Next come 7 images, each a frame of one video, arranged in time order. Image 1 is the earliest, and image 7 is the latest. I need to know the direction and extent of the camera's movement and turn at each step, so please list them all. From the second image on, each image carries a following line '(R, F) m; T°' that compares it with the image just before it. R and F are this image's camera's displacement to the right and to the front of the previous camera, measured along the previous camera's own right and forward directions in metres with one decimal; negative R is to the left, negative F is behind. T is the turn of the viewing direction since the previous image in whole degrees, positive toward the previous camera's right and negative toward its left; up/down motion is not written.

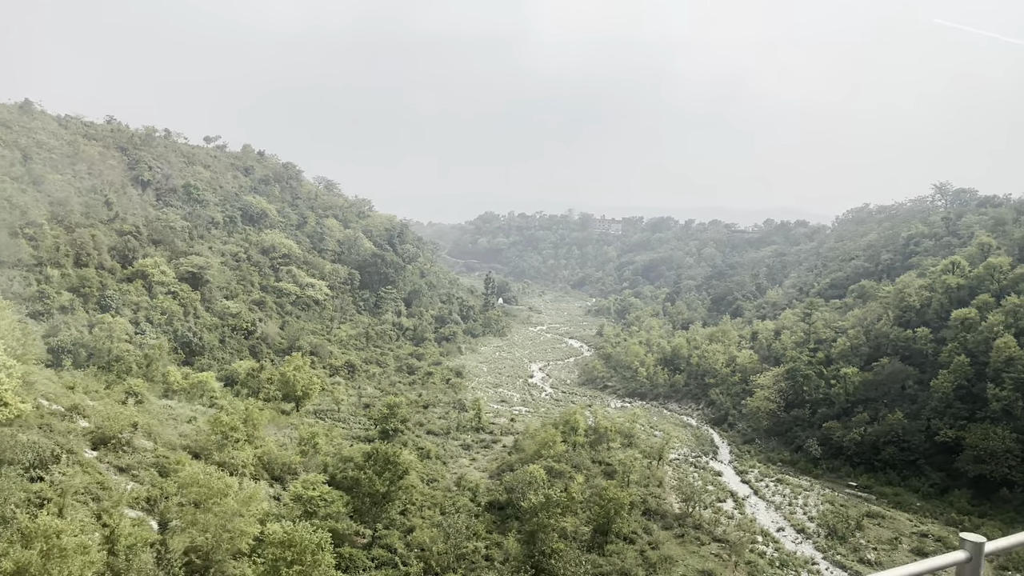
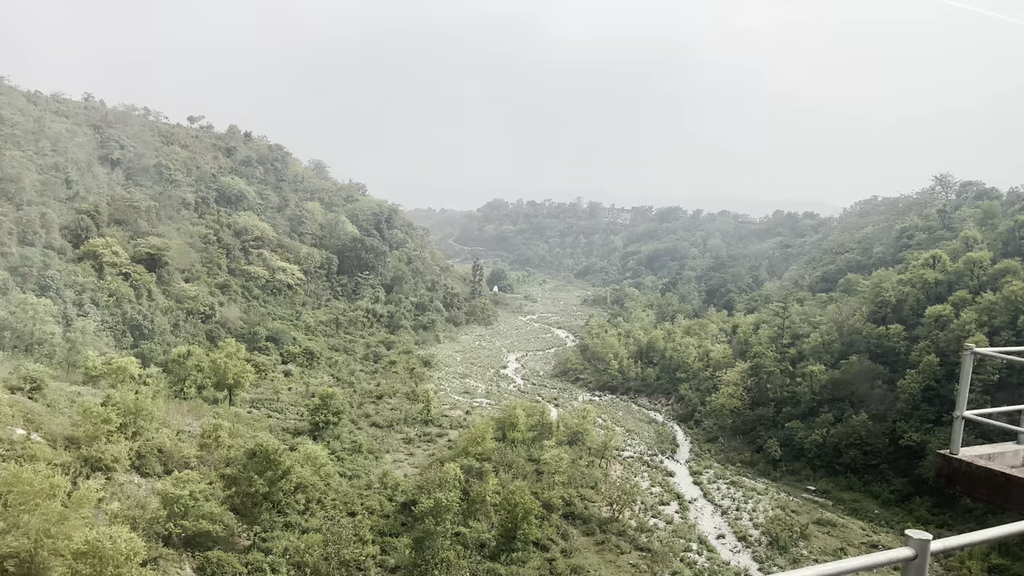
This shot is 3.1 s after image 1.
(+2.1, +0.9) m; -1°
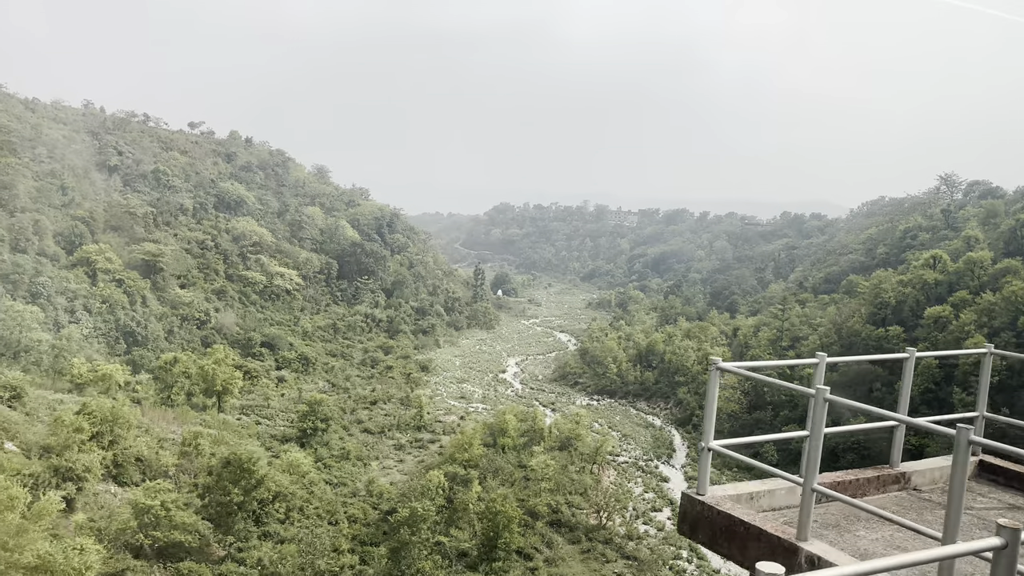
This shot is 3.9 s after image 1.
(+0.6, +0.2) m; -1°
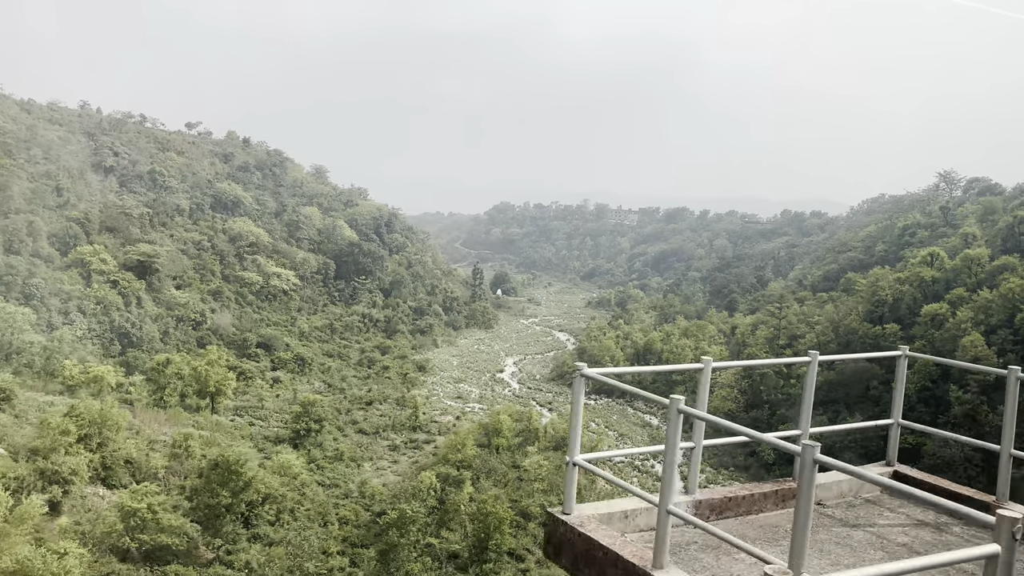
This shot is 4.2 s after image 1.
(+0.2, +0.1) m; 0°
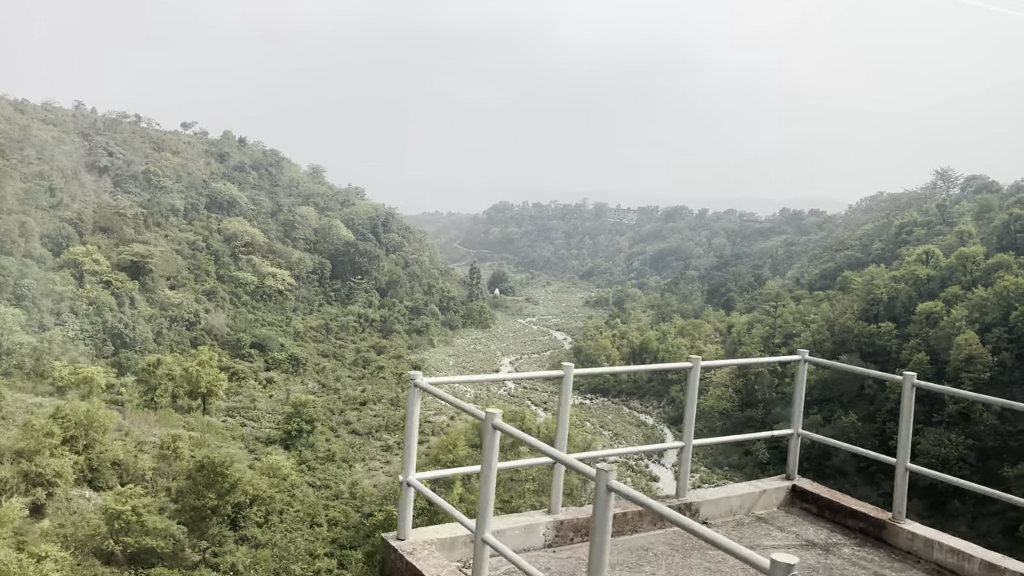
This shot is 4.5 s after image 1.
(+0.2, +0.1) m; 0°
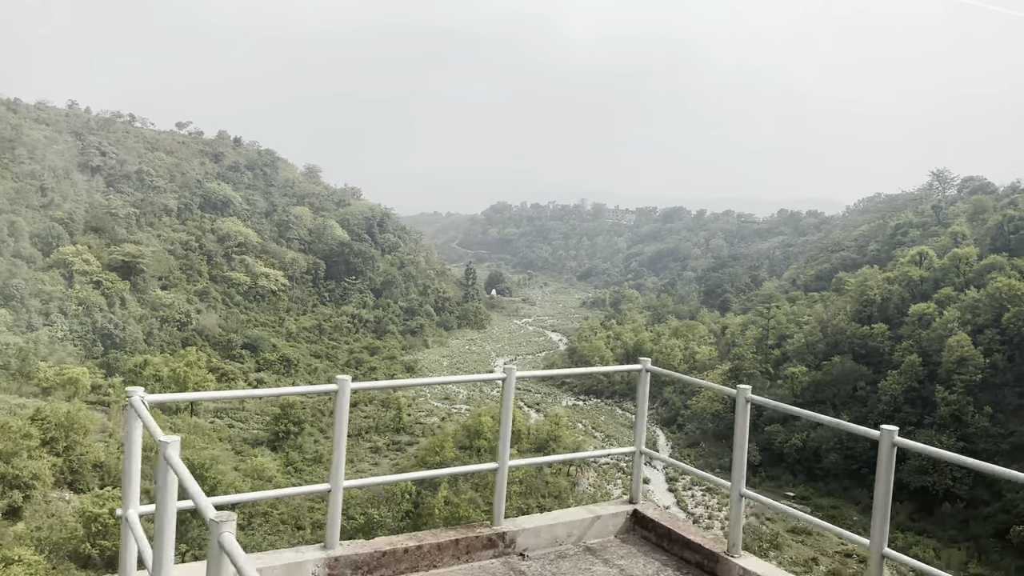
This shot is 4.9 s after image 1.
(+0.3, +0.1) m; 0°
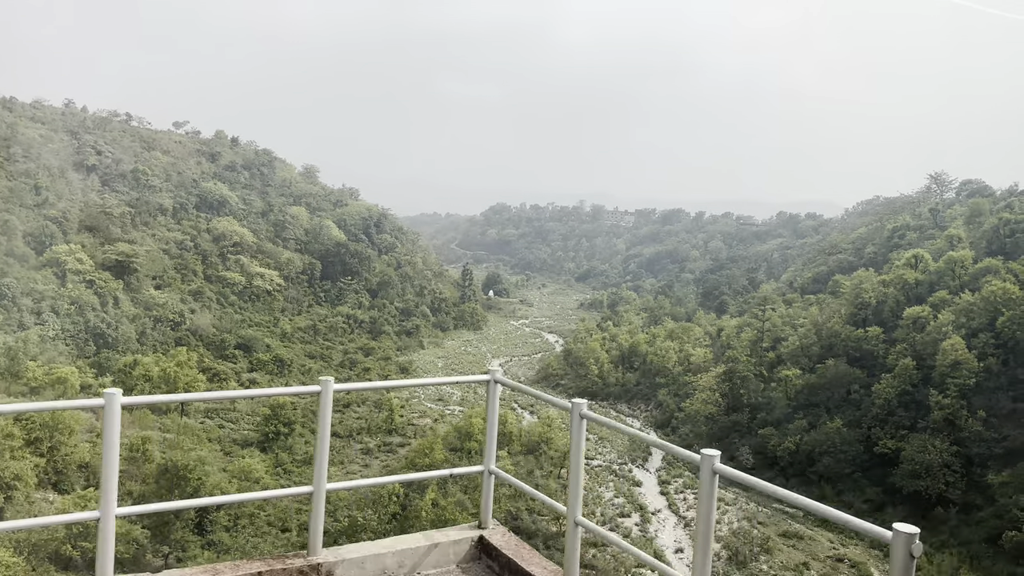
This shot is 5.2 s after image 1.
(+0.2, +0.1) m; 0°
